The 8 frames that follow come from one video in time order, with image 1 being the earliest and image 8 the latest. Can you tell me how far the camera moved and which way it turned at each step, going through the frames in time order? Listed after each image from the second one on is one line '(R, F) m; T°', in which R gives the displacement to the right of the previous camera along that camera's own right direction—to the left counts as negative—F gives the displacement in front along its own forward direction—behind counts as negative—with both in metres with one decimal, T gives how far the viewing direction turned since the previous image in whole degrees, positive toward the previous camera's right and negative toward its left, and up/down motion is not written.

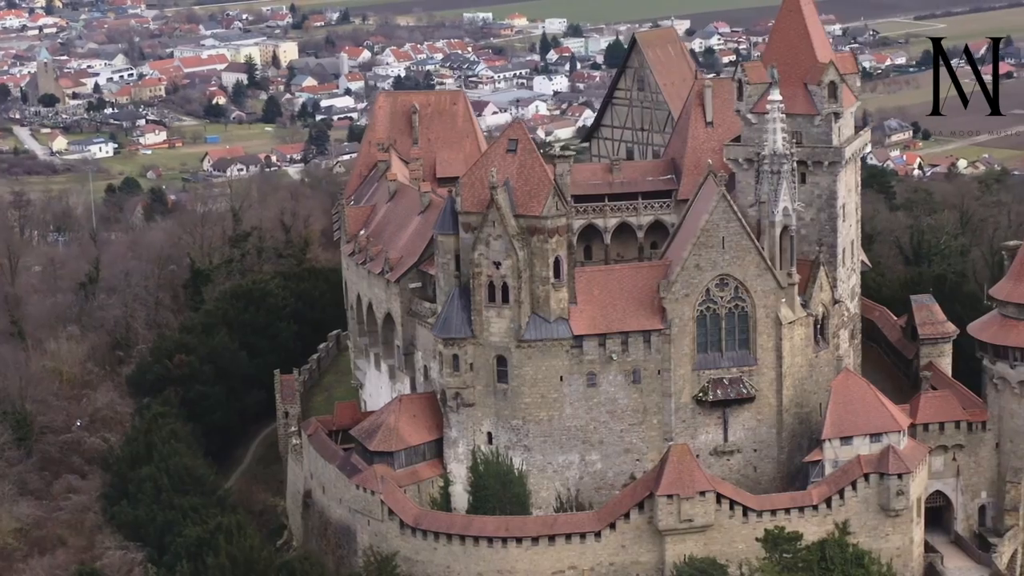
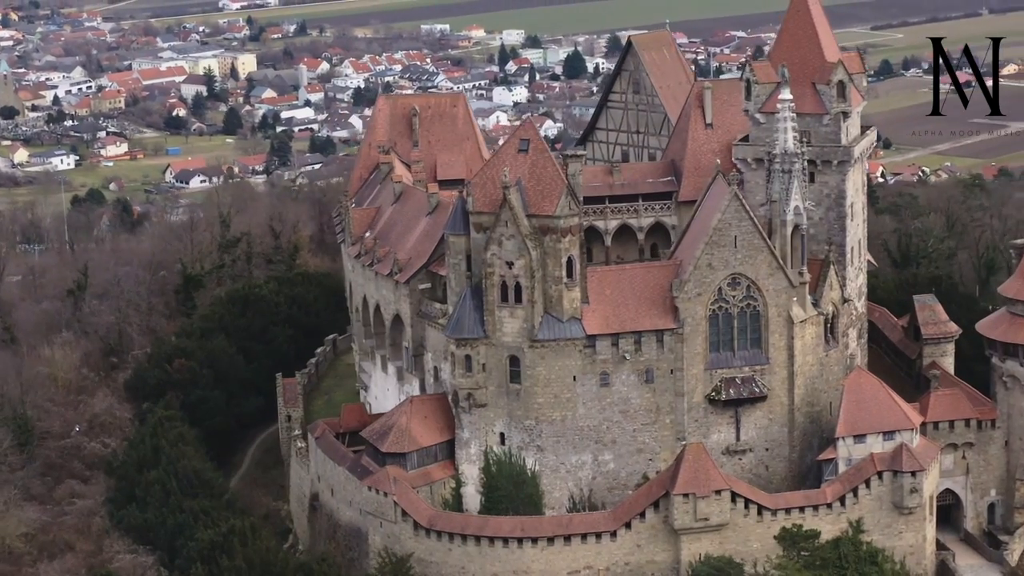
(-1.4, +0.1) m; +1°
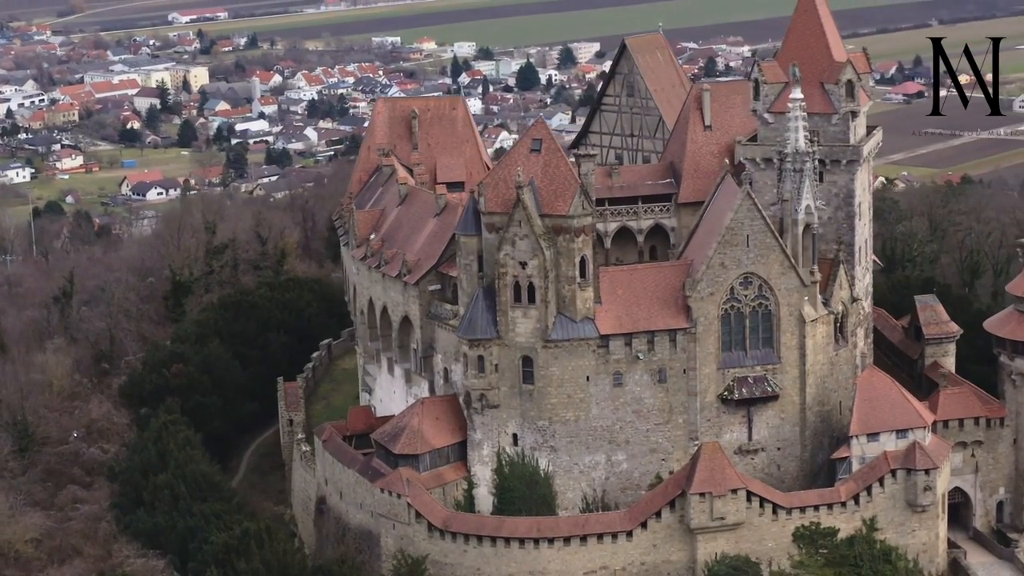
(-1.6, +0.2) m; +1°
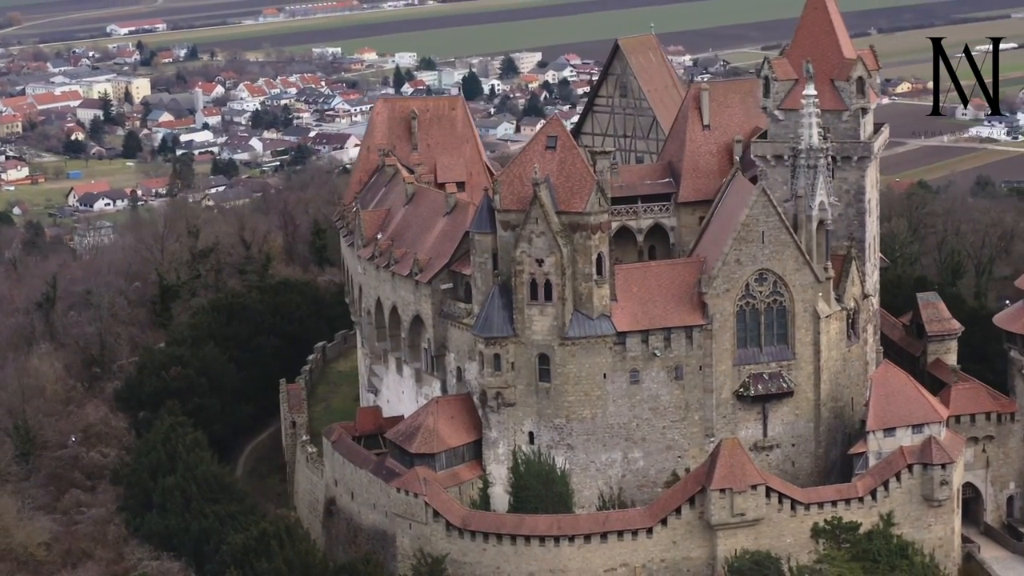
(-1.9, +0.2) m; +2°
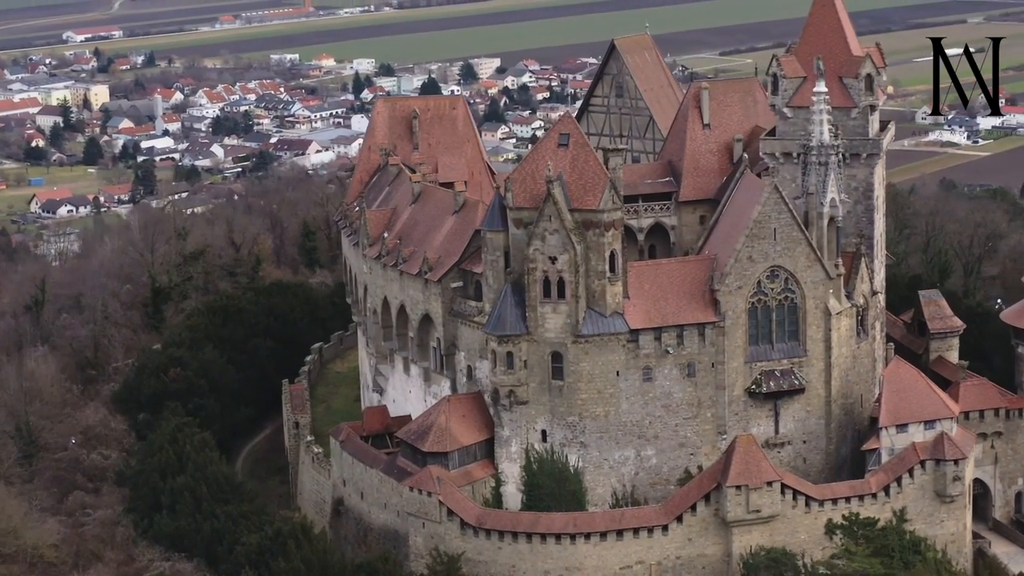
(-1.4, +0.1) m; +1°
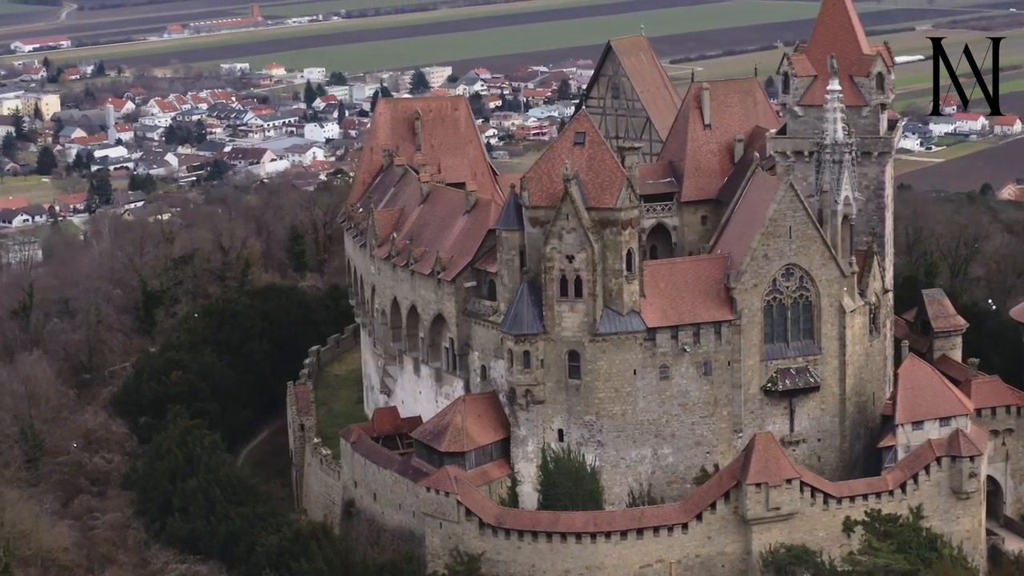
(-1.7, +0.1) m; +1°
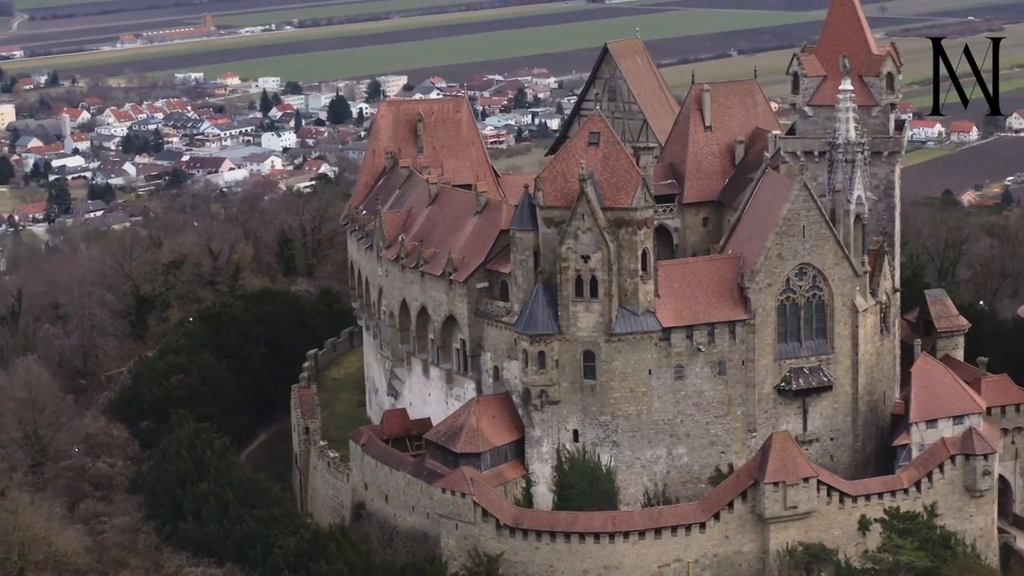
(-1.5, +0.1) m; +1°
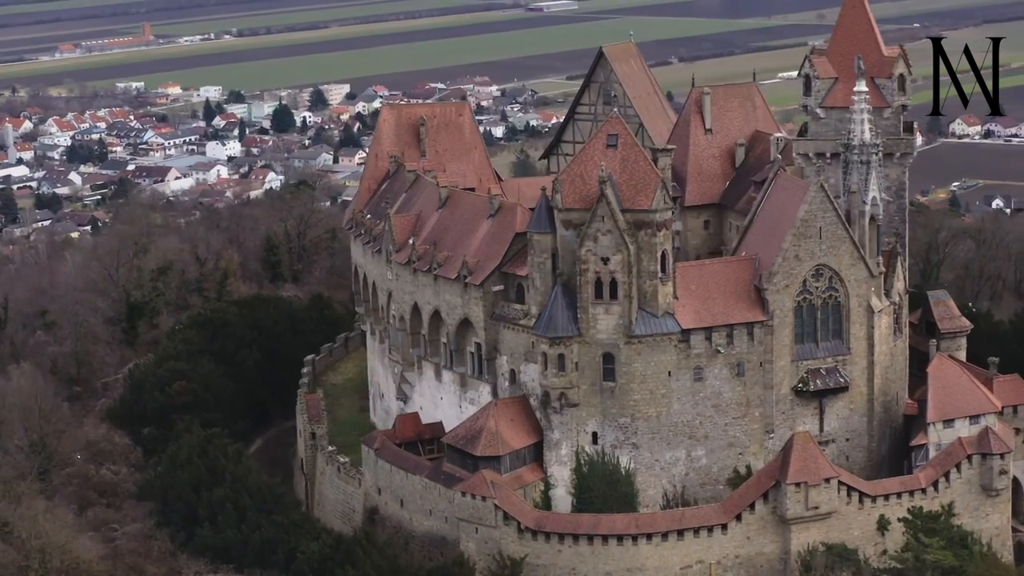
(-2.0, +0.1) m; +2°
